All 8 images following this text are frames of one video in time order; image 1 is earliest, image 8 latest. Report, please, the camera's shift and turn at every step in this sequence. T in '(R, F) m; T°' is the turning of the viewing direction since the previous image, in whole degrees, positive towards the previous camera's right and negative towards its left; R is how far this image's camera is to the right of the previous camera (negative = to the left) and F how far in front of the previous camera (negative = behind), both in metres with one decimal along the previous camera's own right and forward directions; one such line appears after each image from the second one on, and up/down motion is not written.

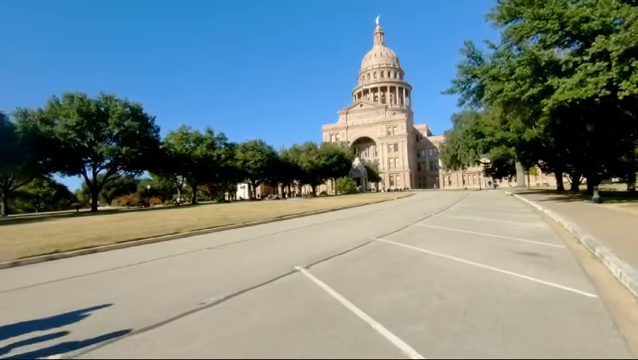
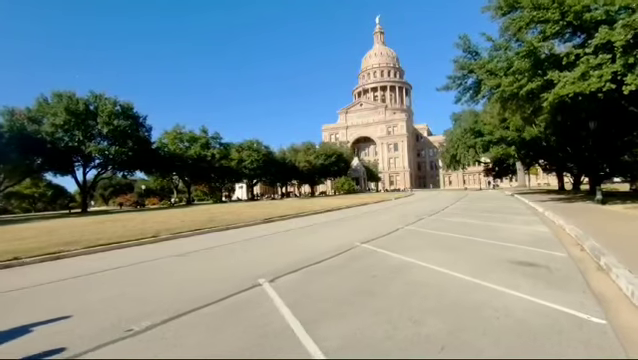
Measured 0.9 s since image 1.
(+0.6, +1.1) m; 0°
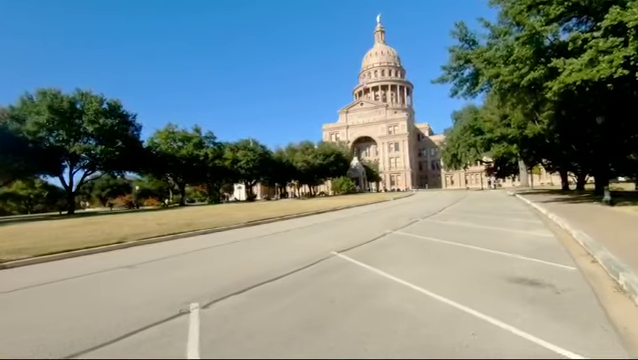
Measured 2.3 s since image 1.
(+0.8, +1.7) m; 0°
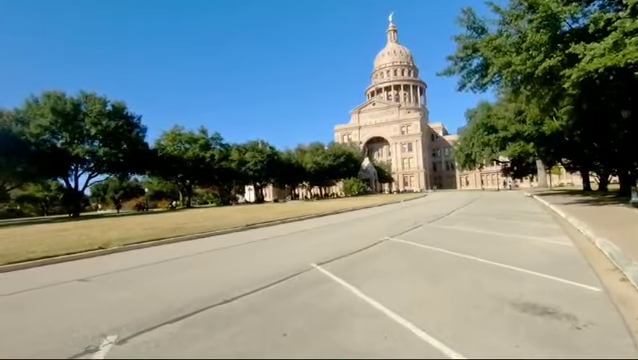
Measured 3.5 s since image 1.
(+0.8, +1.5) m; -2°
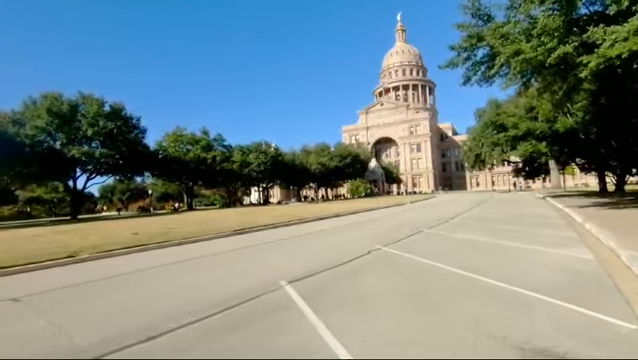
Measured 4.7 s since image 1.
(+0.7, +1.5) m; -1°
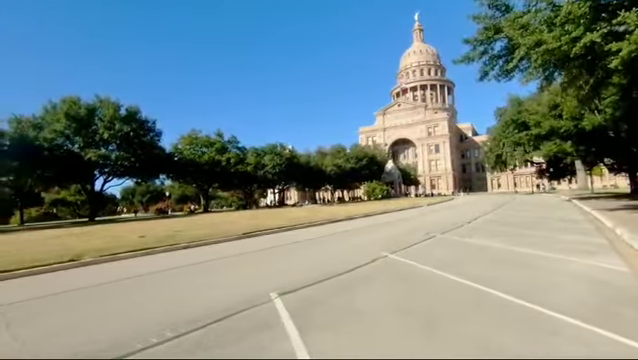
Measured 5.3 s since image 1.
(+0.4, +0.8) m; -2°
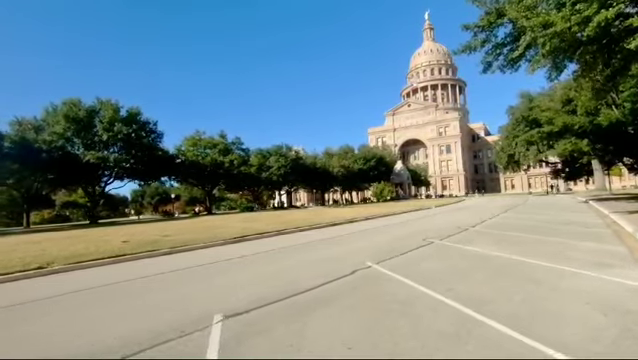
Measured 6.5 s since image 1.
(+0.8, +1.3) m; -2°
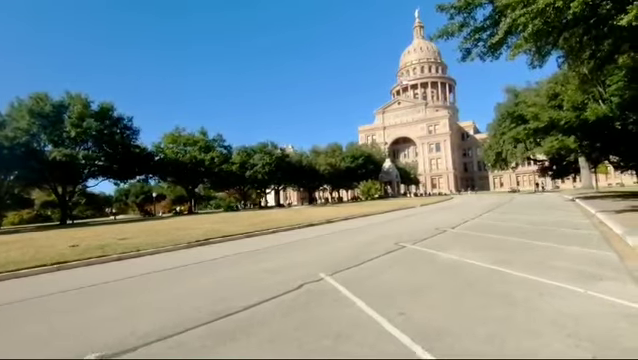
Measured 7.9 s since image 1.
(+0.9, +1.4) m; +1°
